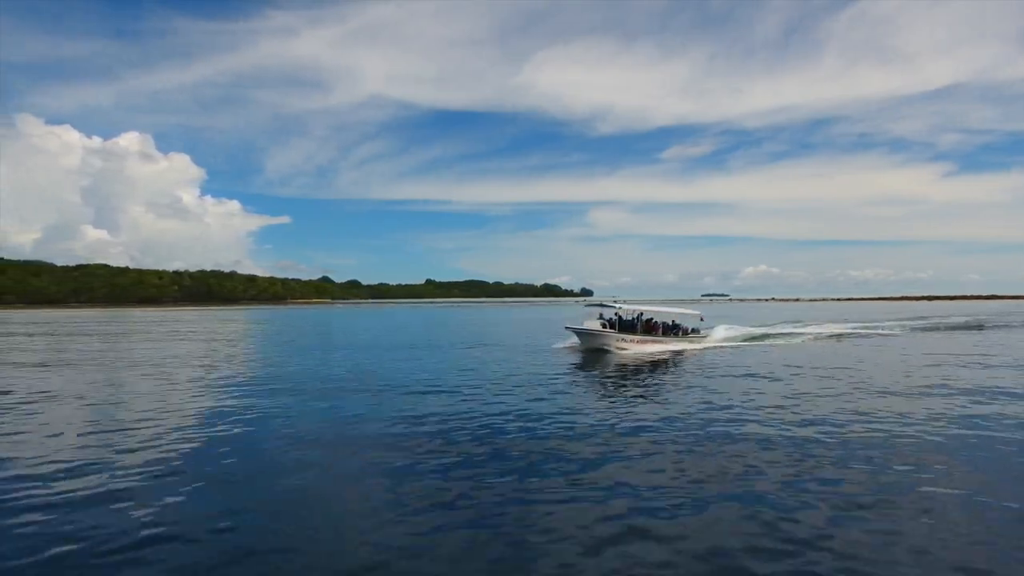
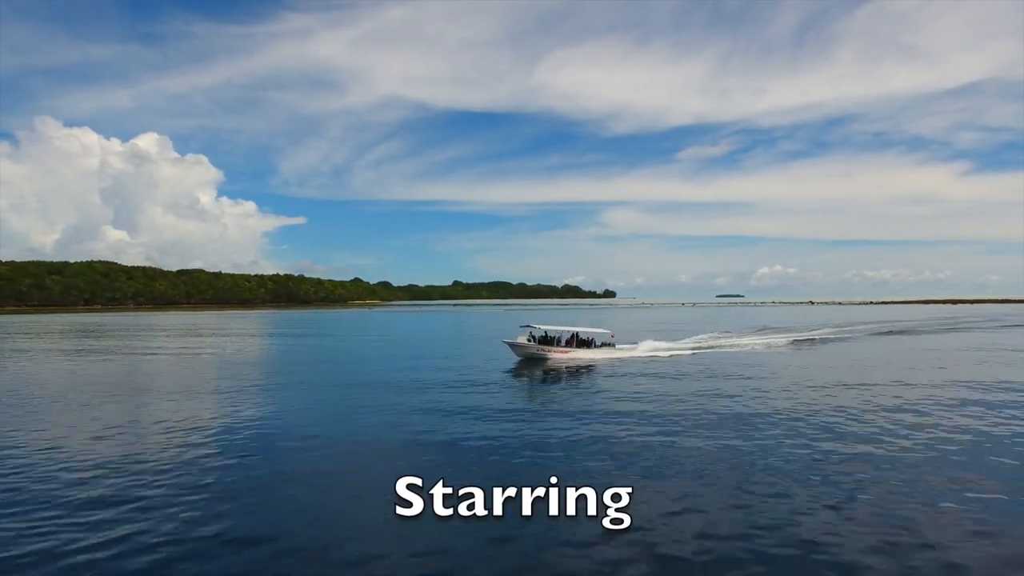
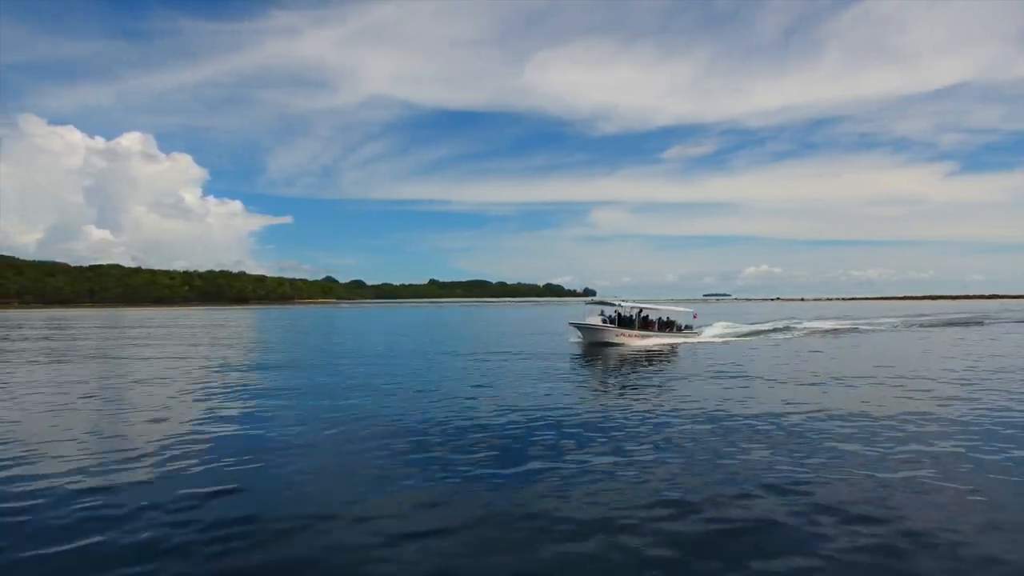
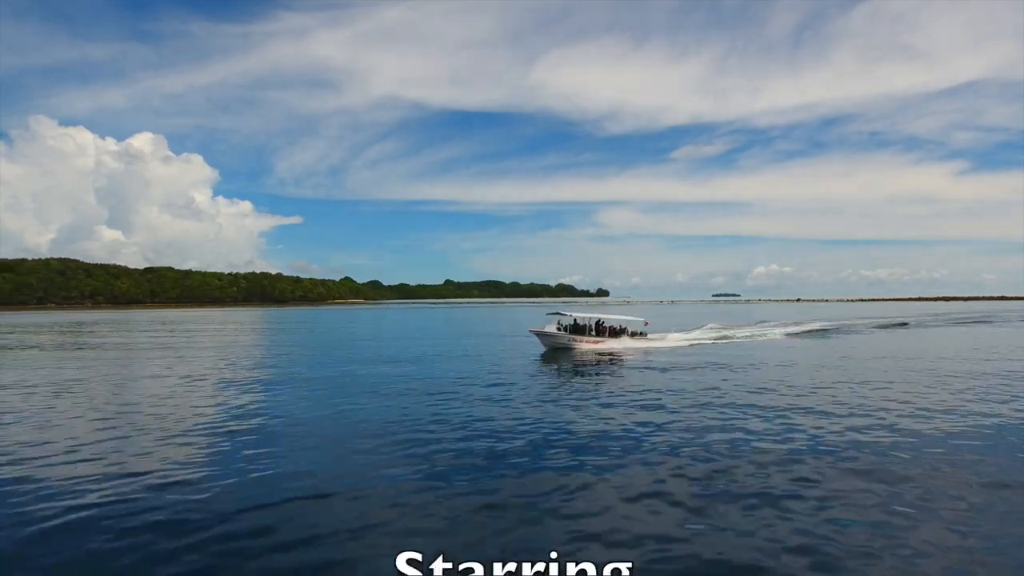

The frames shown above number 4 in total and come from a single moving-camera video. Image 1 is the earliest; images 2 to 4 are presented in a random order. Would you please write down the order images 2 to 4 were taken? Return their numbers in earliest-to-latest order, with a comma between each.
3, 4, 2
